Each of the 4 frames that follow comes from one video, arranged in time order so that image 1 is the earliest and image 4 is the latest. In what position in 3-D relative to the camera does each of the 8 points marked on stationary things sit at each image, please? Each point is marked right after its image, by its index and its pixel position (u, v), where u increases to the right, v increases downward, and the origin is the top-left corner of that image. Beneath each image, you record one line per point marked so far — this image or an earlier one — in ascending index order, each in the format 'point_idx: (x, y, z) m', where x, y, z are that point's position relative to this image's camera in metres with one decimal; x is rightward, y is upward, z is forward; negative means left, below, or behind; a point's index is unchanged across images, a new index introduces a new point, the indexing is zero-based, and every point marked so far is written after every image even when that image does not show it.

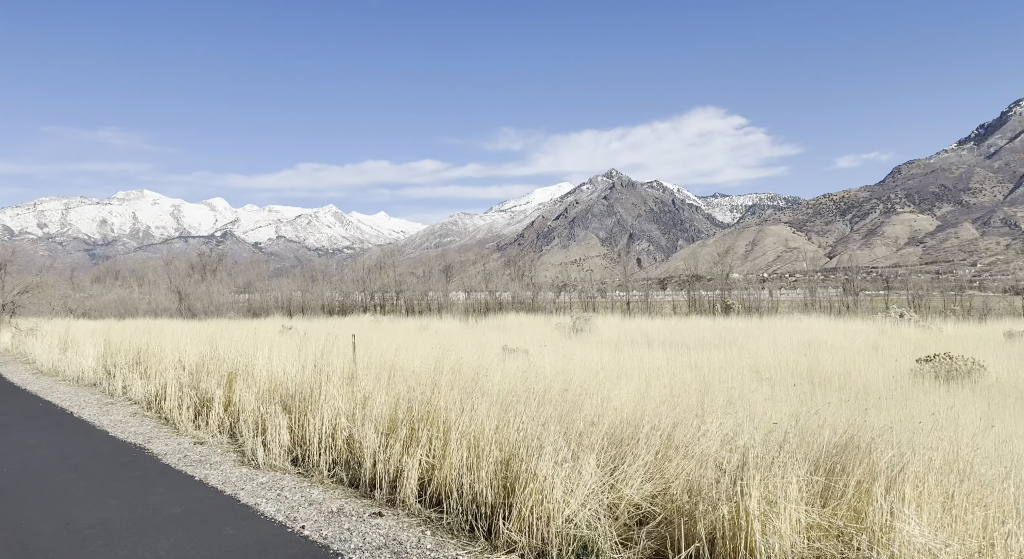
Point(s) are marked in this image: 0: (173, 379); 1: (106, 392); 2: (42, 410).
0: (-6.0, -1.7, +12.9) m
1: (-8.7, -2.4, +15.6) m
2: (-8.7, -2.4, +13.5) m
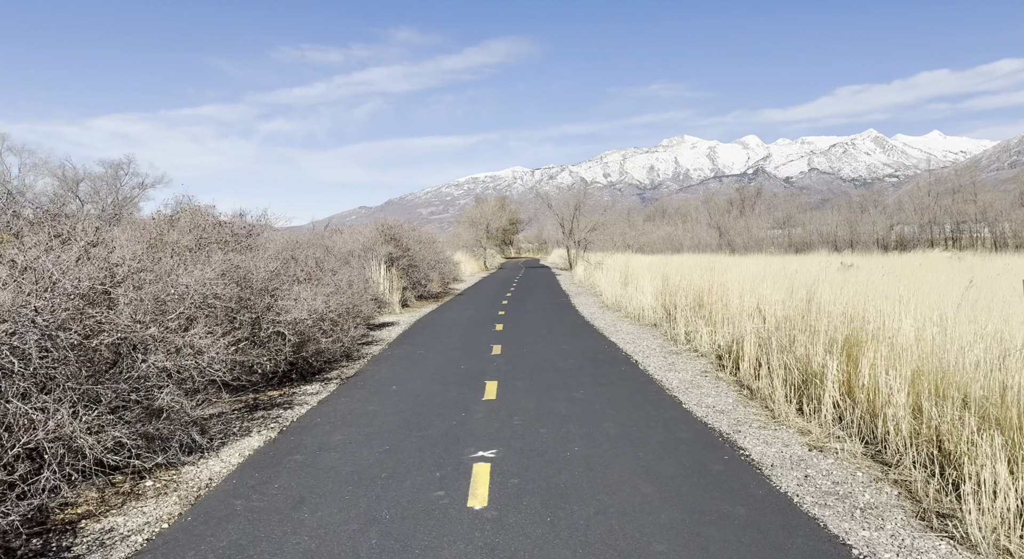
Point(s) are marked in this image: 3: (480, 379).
0: (+3.3, -0.7, +9.9) m
1: (+3.0, -1.1, +13.7) m
2: (+1.6, -1.2, +12.1) m
3: (-0.4, -1.4, +10.2) m
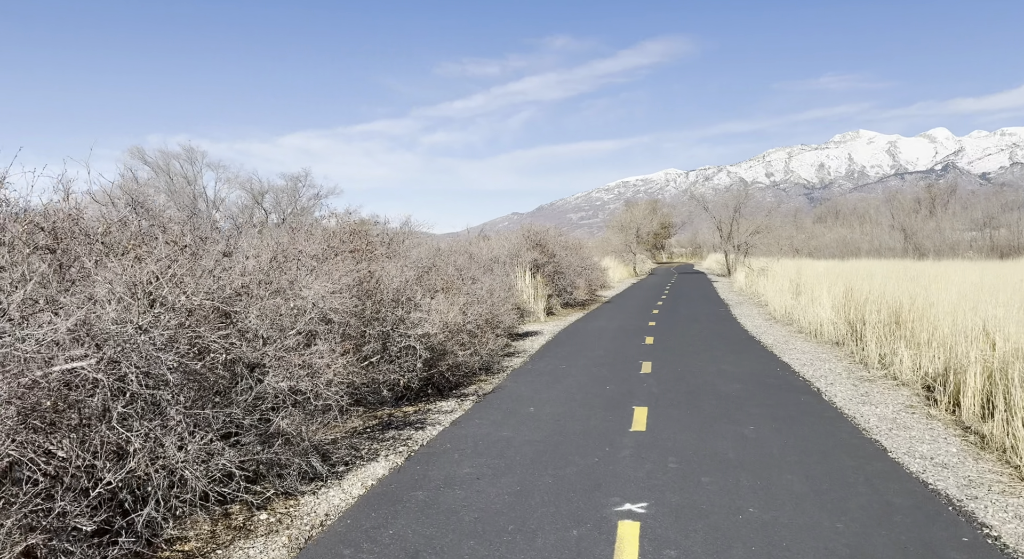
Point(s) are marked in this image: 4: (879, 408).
0: (+5.0, -0.9, +7.9) m
1: (+5.5, -1.3, +11.7) m
2: (+3.8, -1.4, +10.4) m
3: (+1.4, -1.5, +9.0) m
4: (+4.2, -1.5, +8.5) m
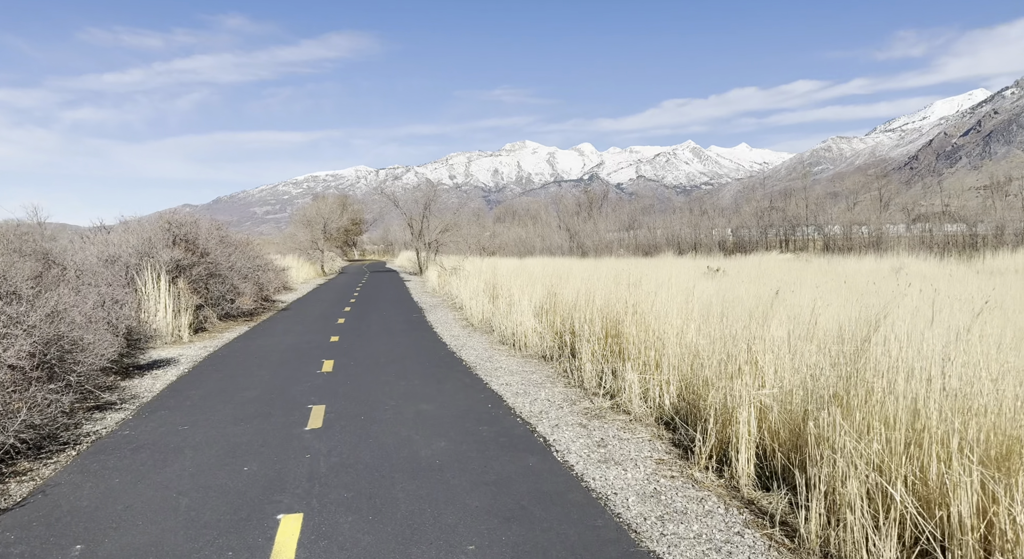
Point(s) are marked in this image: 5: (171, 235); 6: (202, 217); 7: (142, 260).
0: (+1.9, -1.0, +5.8) m
1: (+0.8, -1.4, +9.5) m
2: (-0.2, -1.5, +7.6) m
3: (-1.8, -1.7, +5.4) m
4: (+1.0, -1.6, +6.0) m
5: (-8.4, +1.1, +17.7) m
6: (-8.5, +1.6, +19.8) m
7: (-8.1, +0.4, +15.9) m
